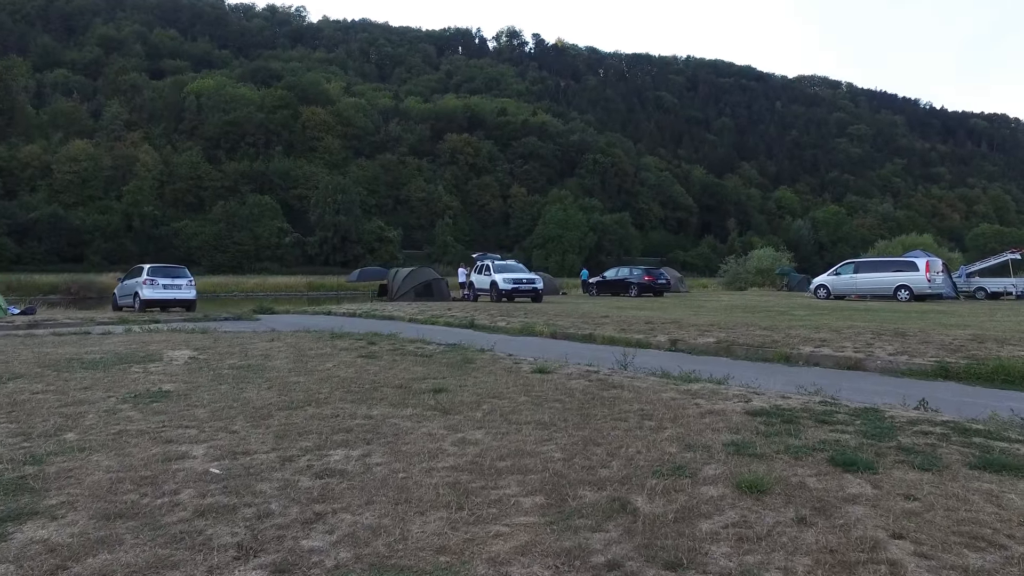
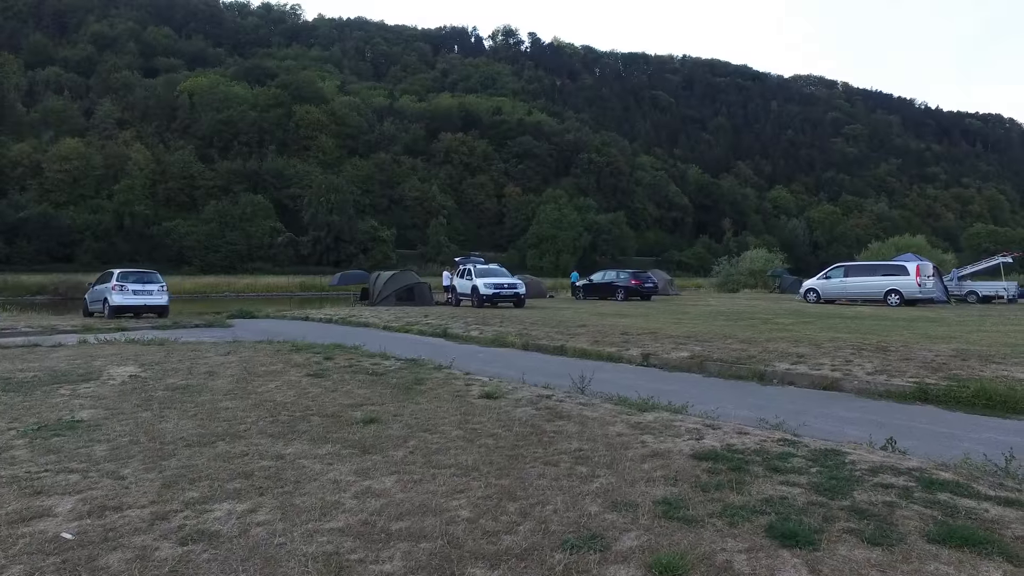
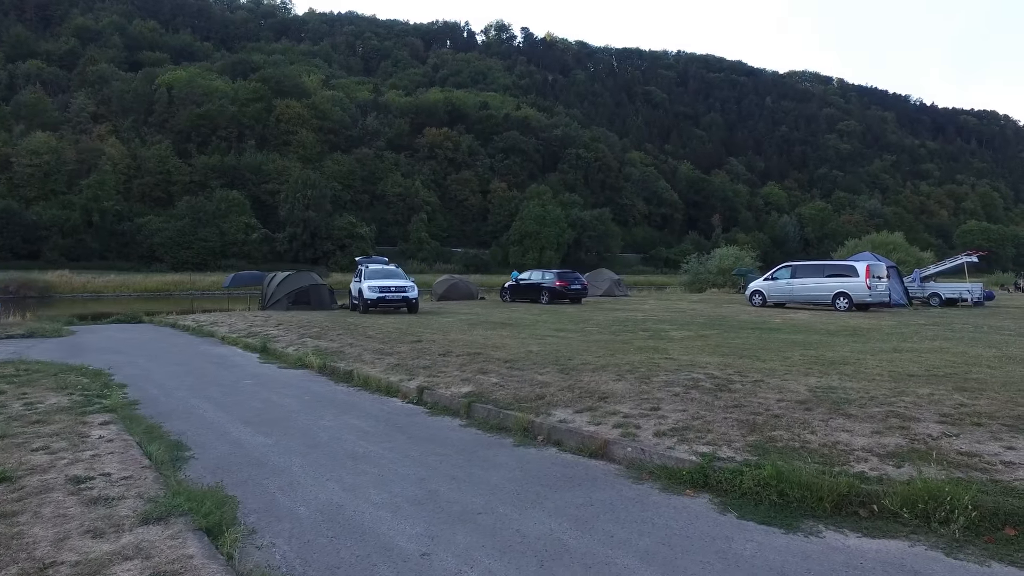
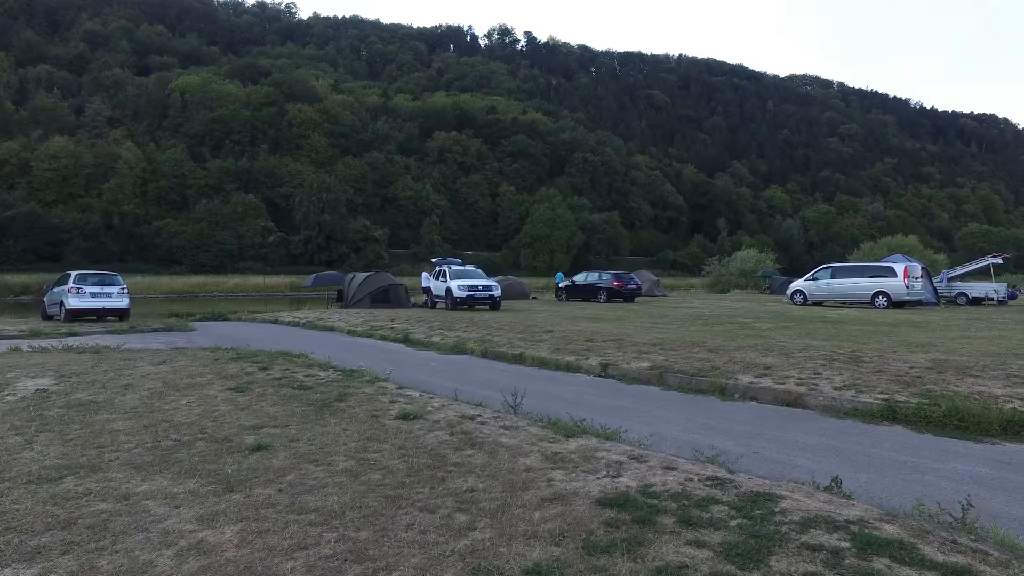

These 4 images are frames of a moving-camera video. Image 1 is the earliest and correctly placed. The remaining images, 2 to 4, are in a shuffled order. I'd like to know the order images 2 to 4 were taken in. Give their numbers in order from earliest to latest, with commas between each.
2, 4, 3
